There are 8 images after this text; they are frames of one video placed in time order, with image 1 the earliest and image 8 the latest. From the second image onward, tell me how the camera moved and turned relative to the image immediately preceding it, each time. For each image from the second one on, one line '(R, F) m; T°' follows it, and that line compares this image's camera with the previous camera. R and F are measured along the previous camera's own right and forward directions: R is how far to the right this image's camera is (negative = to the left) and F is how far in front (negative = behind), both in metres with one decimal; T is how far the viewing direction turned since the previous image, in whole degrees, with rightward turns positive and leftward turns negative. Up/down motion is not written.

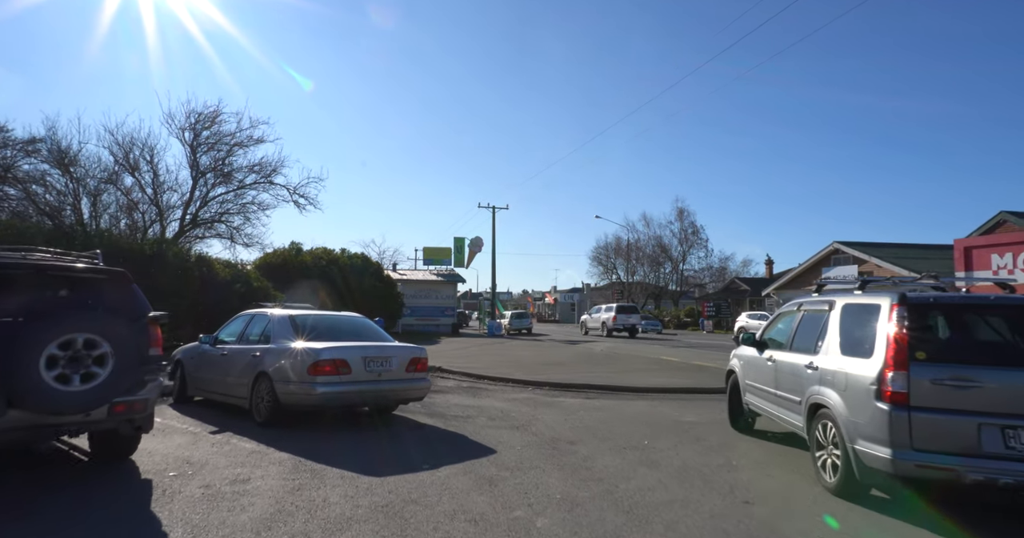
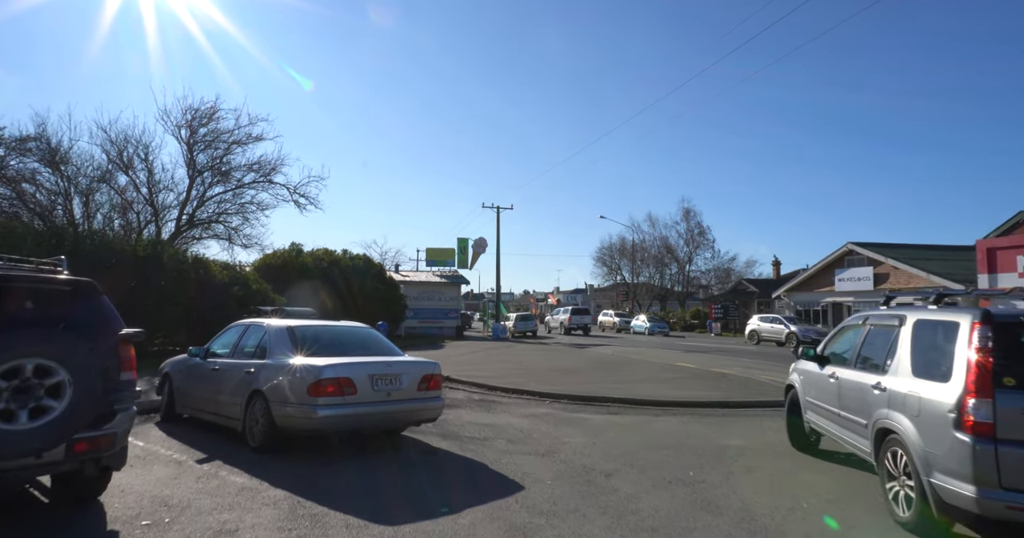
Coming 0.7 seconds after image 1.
(-0.3, +0.8) m; 0°
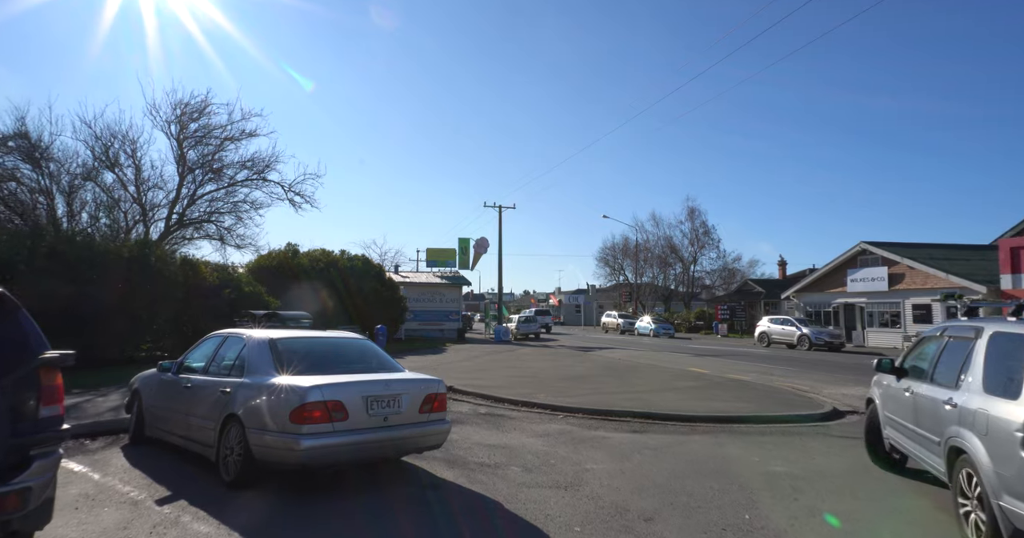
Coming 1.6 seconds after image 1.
(-0.2, +1.0) m; 0°
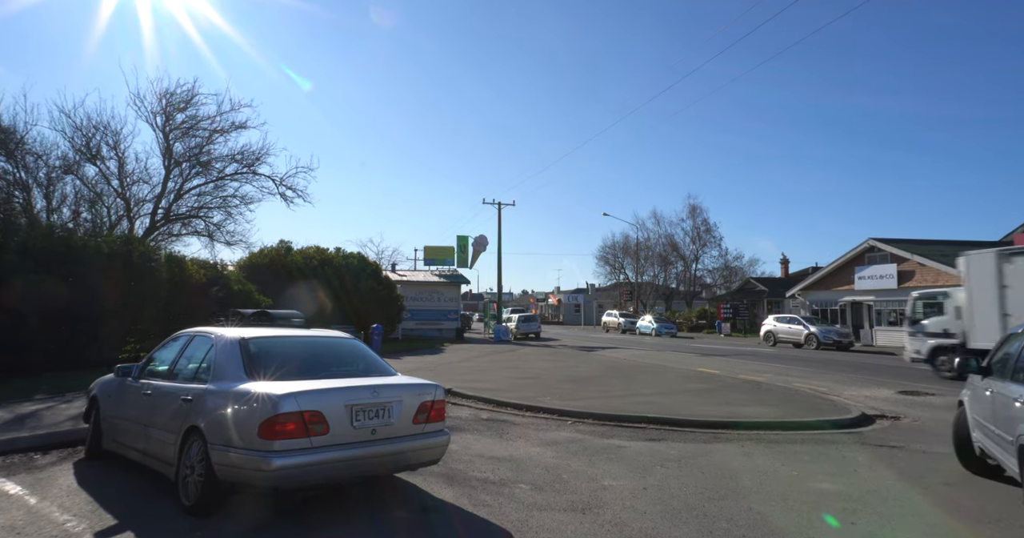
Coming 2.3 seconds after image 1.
(-0.1, +0.9) m; 0°
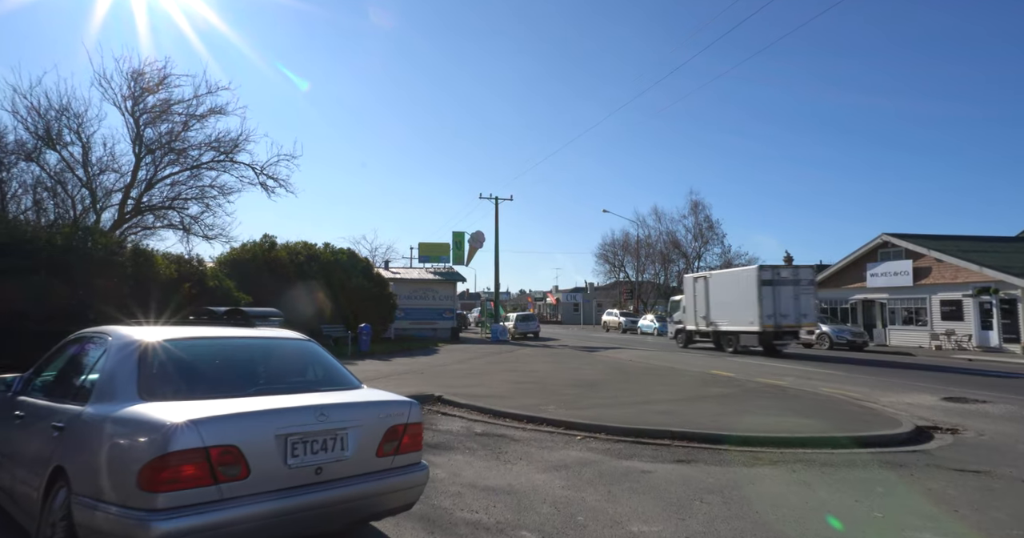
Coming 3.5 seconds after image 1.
(0.0, +1.5) m; 0°
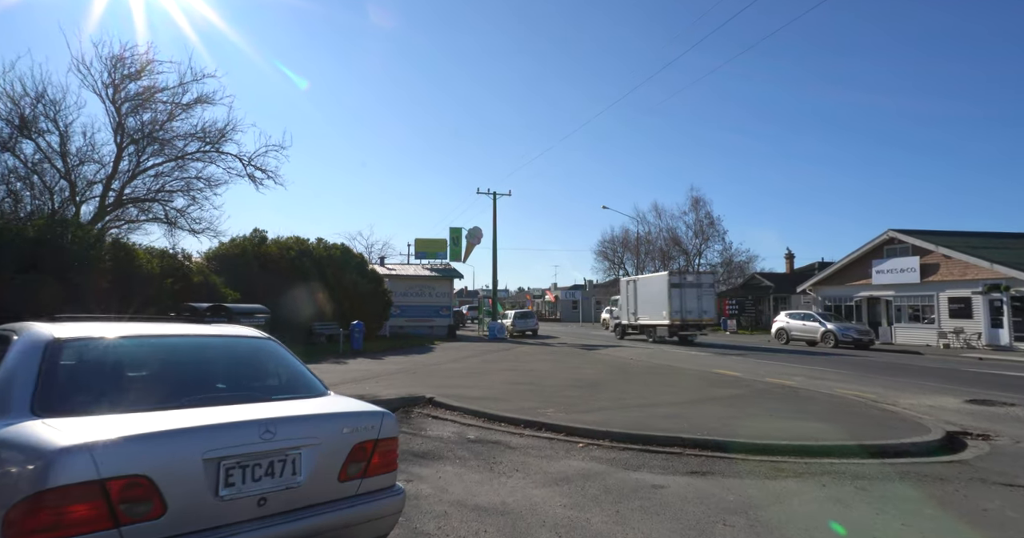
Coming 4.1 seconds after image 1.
(0.0, +0.7) m; 0°
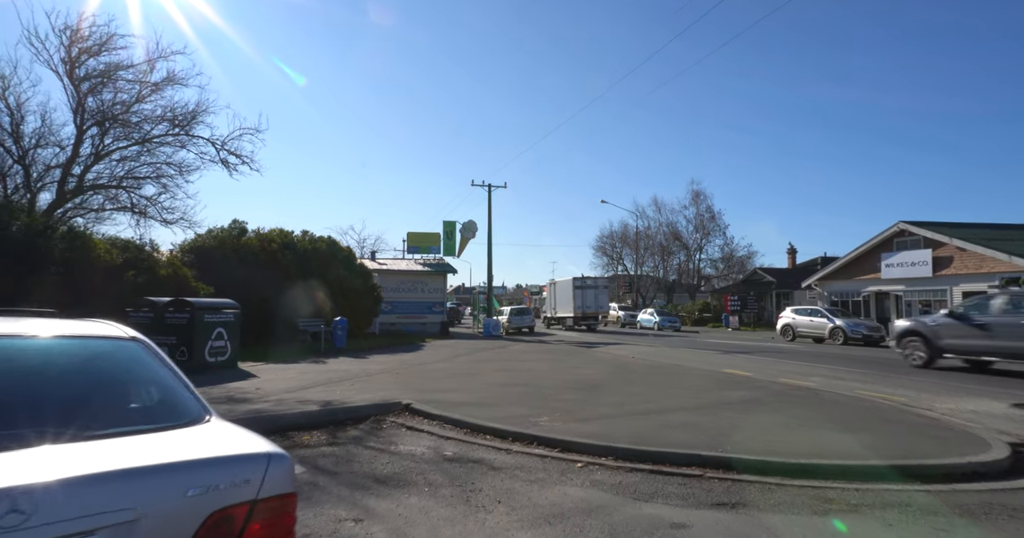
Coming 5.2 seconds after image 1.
(+0.1, +1.3) m; 0°
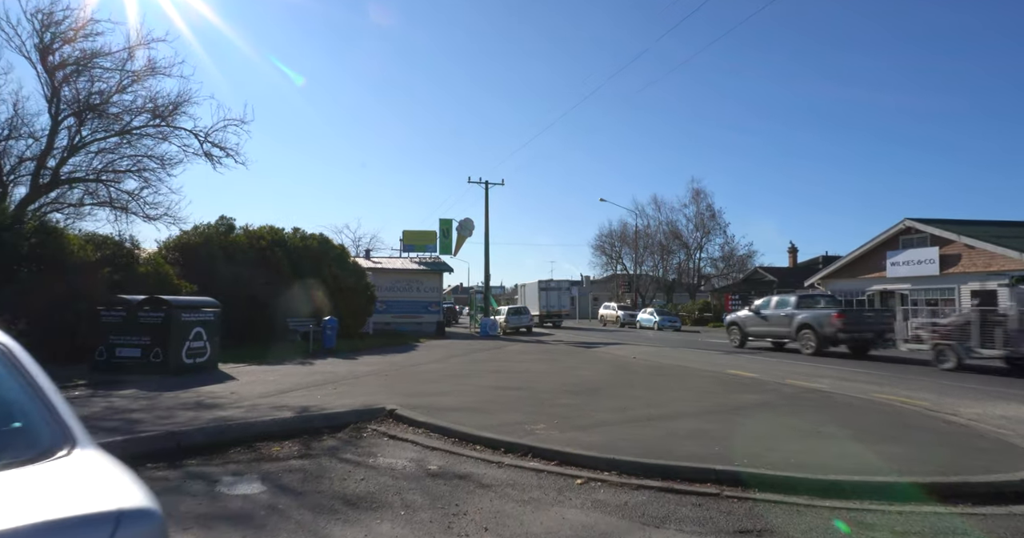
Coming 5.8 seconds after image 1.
(+0.1, +0.7) m; 0°
